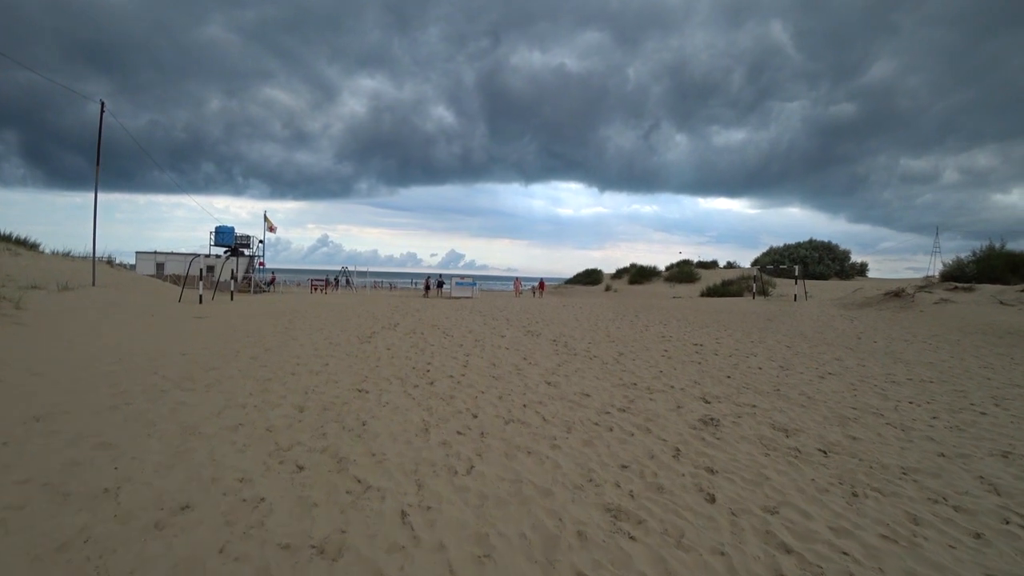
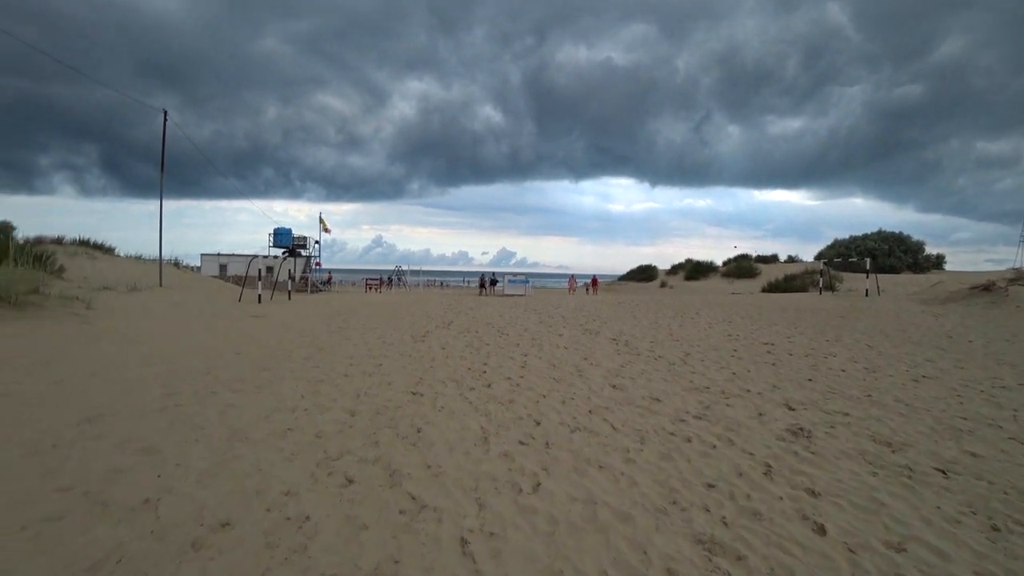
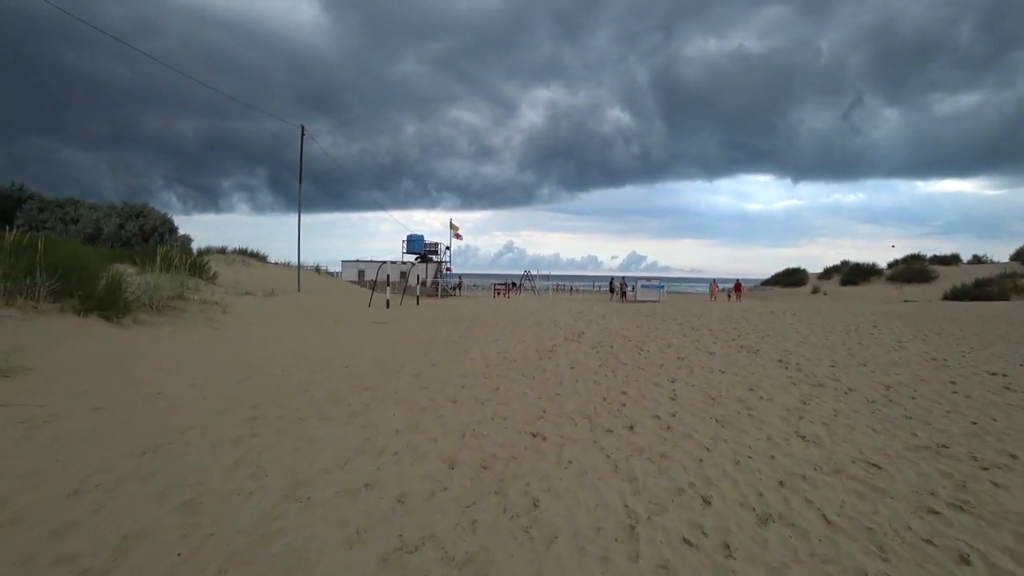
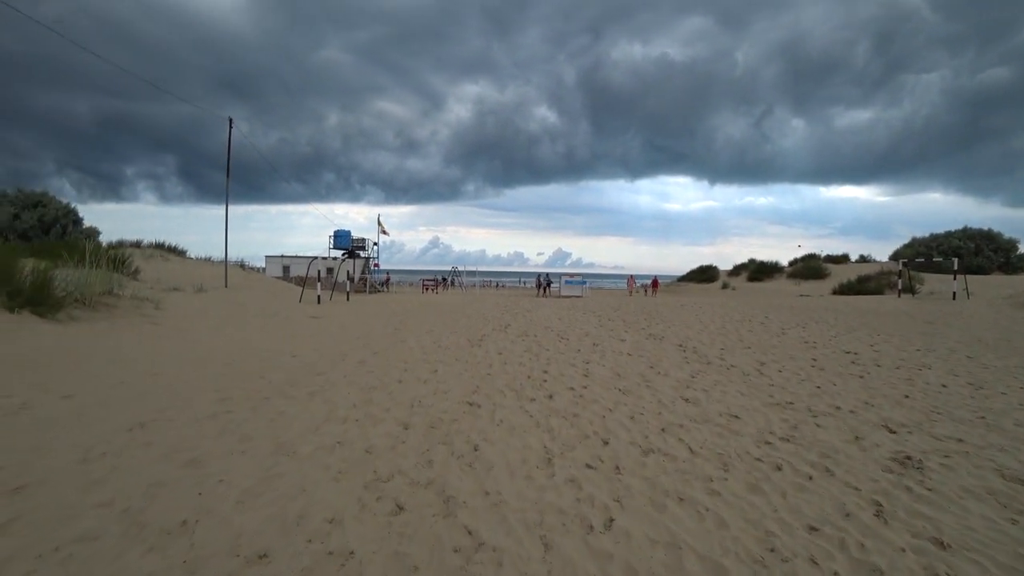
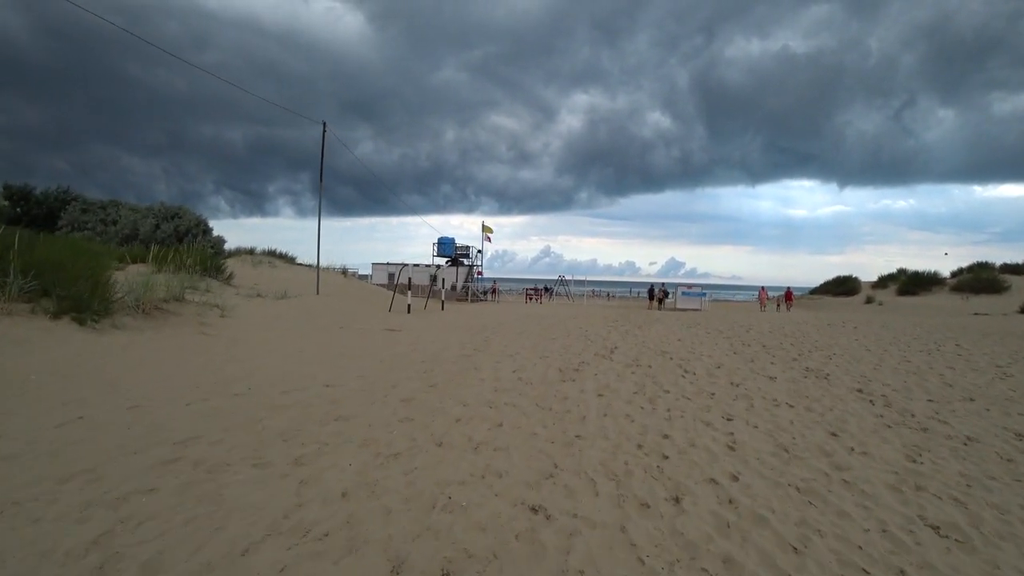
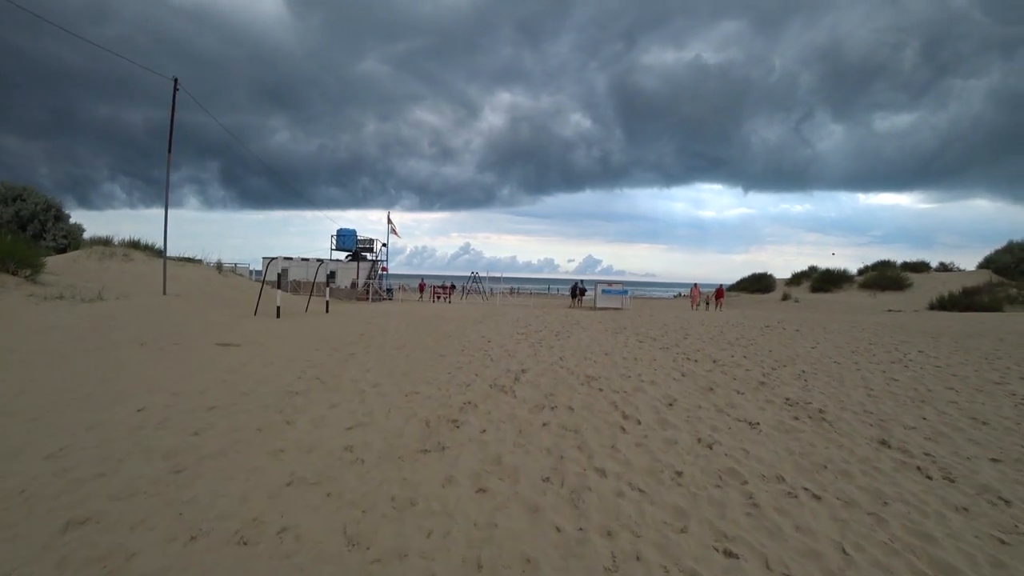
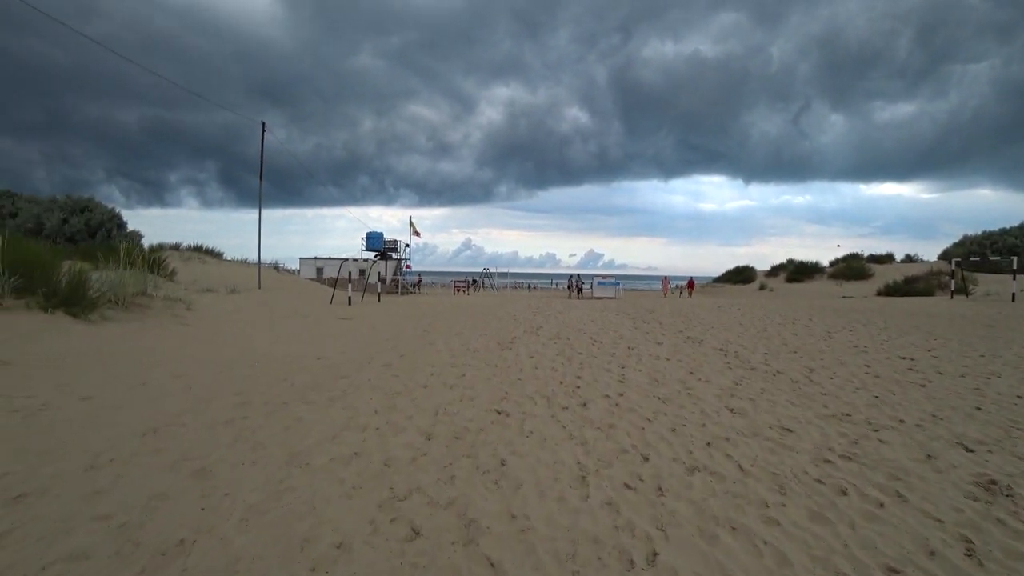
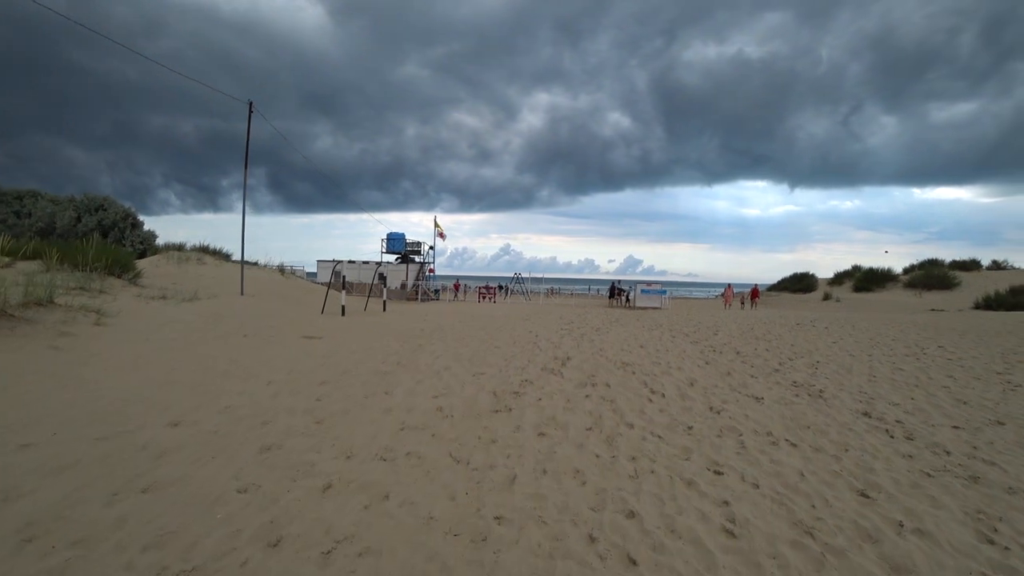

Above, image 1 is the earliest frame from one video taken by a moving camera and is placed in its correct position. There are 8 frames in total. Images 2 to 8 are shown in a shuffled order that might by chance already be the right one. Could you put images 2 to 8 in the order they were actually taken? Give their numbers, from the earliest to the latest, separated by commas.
2, 4, 7, 3, 5, 8, 6
